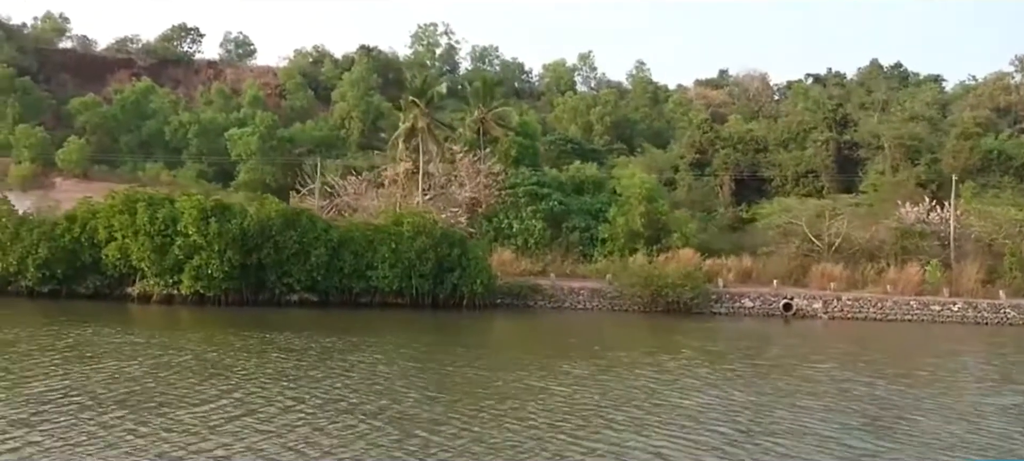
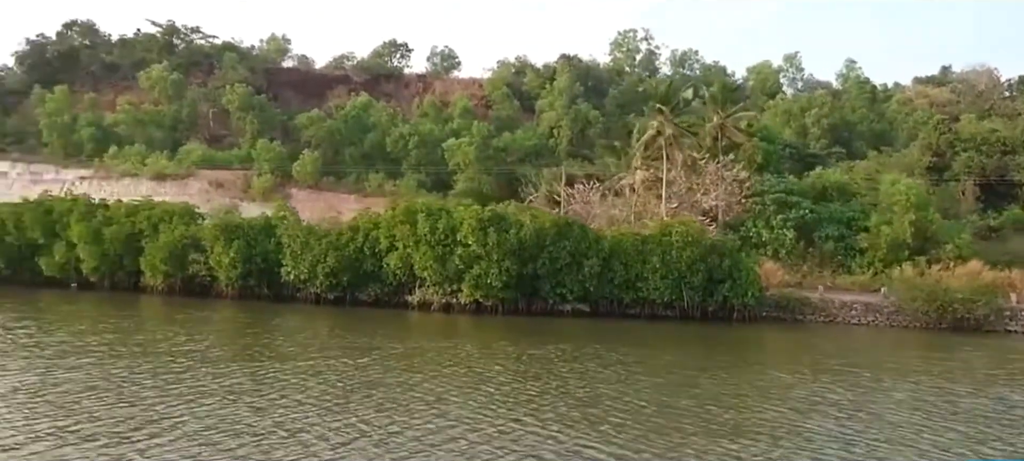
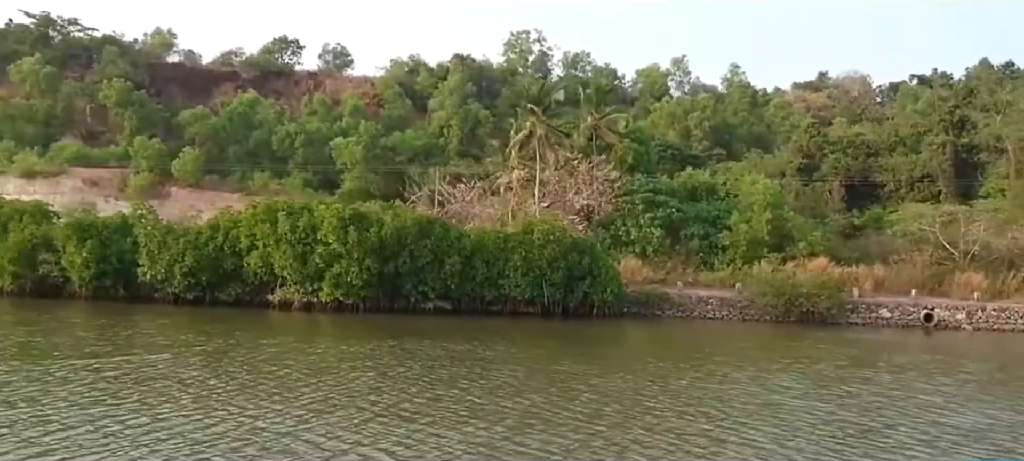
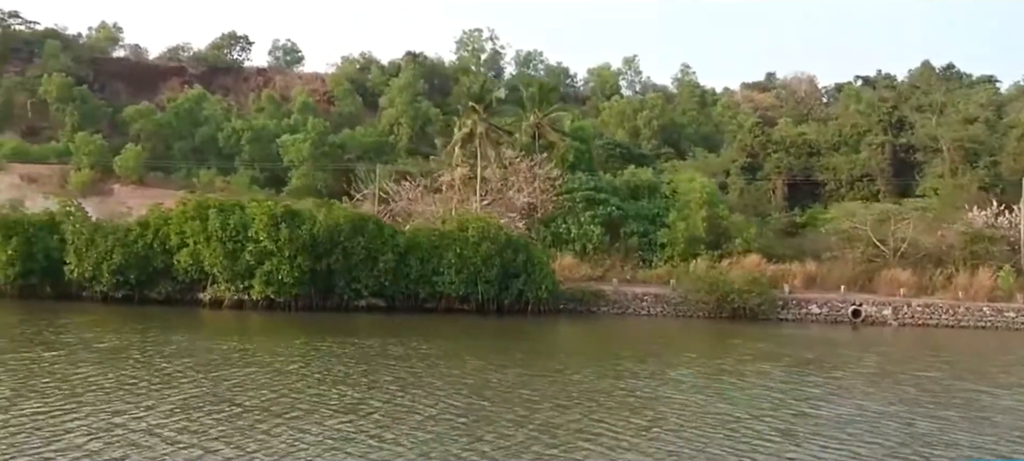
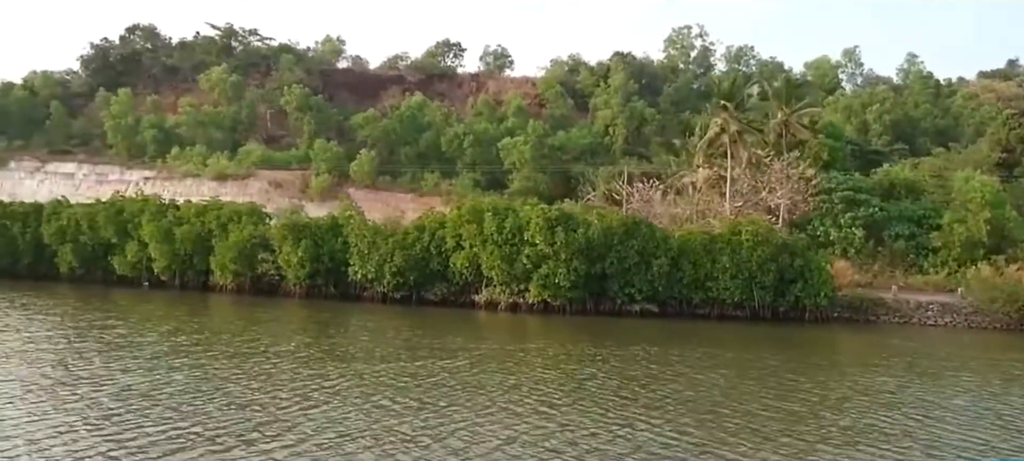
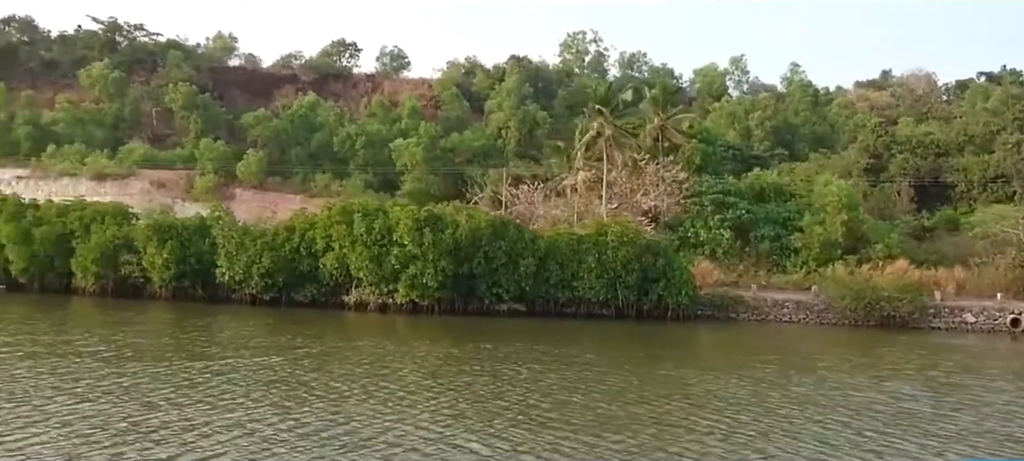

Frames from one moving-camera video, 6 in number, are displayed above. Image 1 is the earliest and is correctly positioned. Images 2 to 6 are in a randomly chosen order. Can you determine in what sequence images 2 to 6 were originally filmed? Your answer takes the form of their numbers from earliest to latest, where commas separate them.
4, 3, 6, 2, 5
